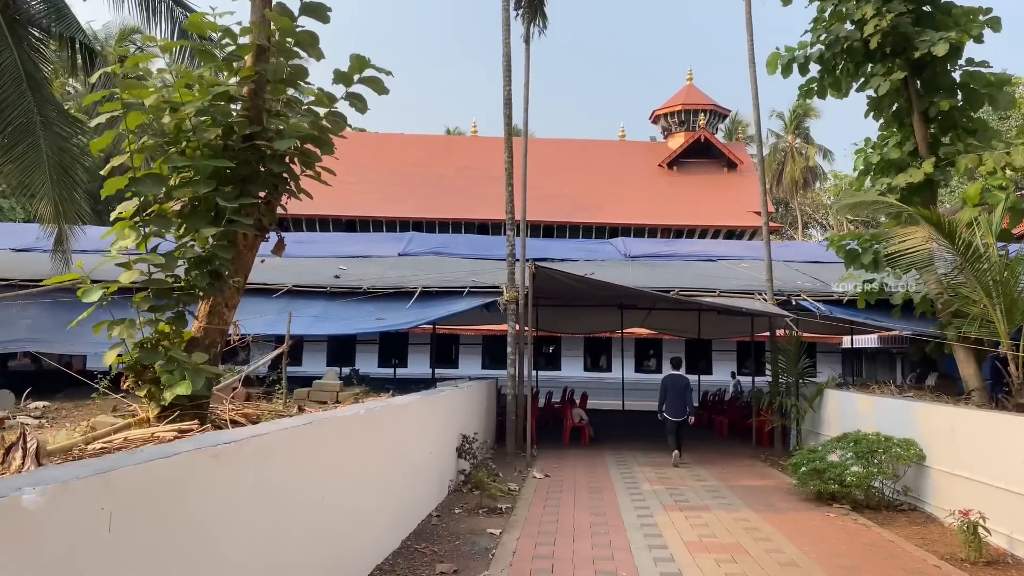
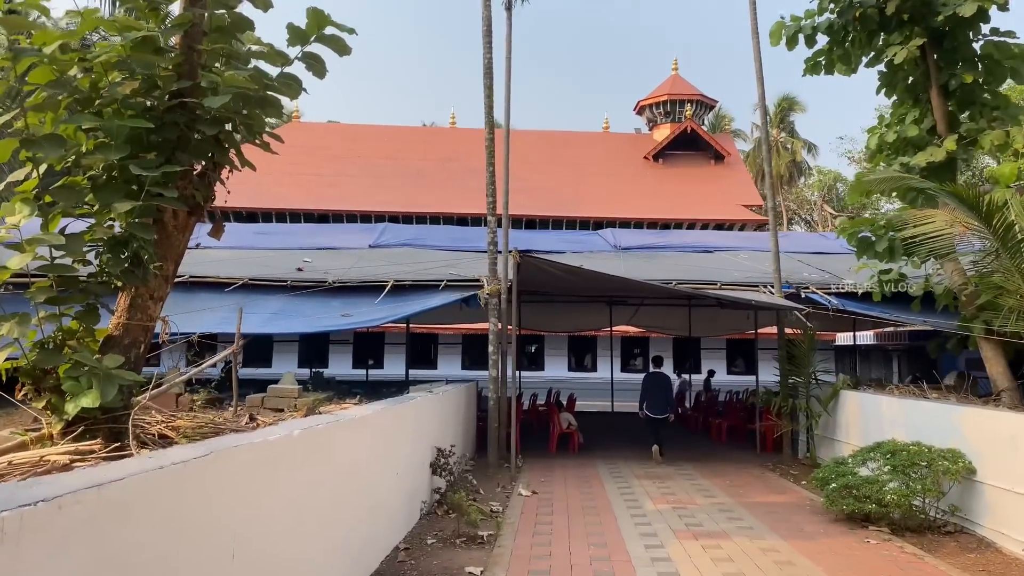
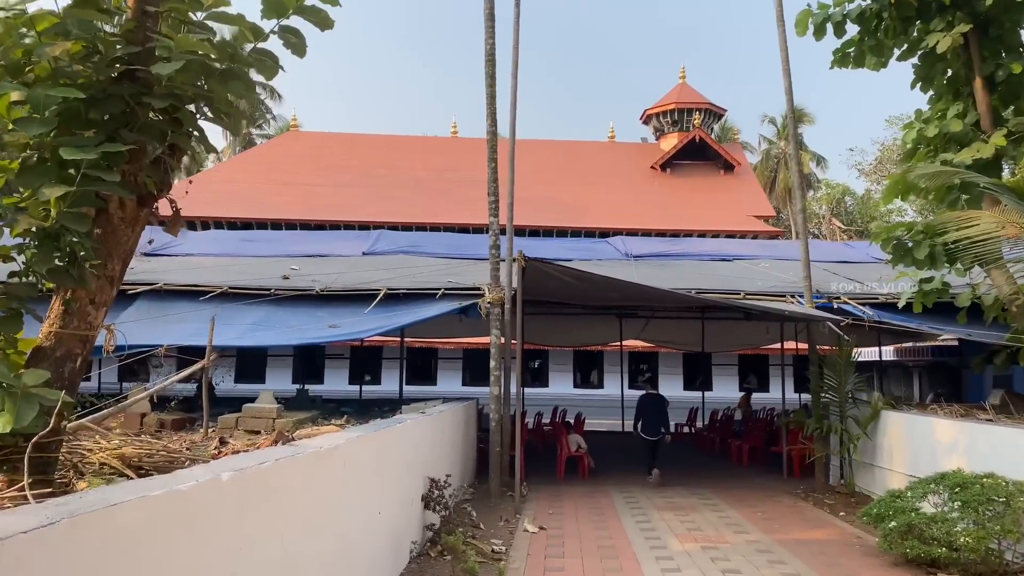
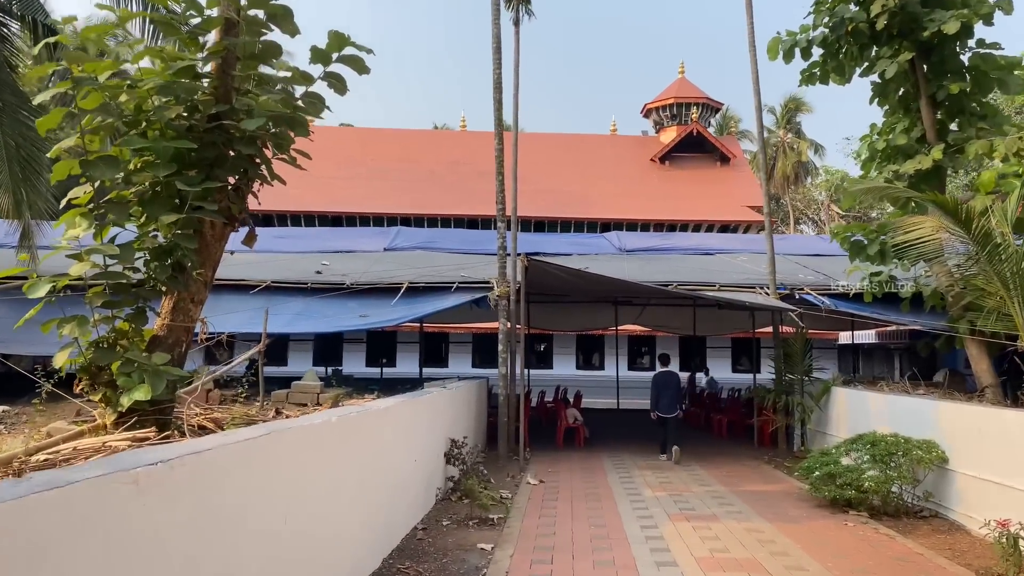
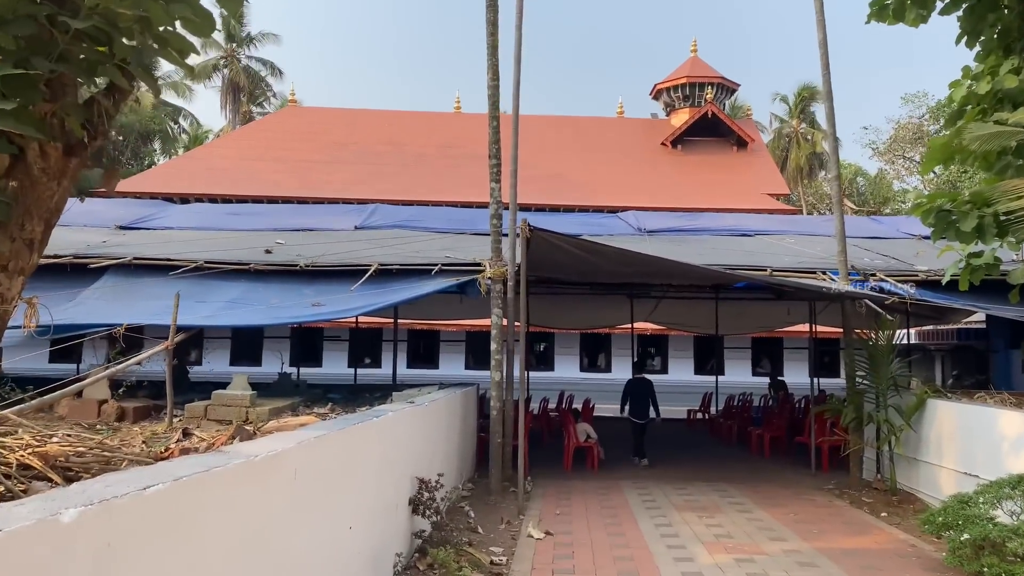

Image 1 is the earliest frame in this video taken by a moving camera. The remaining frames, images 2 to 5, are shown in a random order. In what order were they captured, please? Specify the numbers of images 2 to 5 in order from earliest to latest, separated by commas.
4, 2, 3, 5
